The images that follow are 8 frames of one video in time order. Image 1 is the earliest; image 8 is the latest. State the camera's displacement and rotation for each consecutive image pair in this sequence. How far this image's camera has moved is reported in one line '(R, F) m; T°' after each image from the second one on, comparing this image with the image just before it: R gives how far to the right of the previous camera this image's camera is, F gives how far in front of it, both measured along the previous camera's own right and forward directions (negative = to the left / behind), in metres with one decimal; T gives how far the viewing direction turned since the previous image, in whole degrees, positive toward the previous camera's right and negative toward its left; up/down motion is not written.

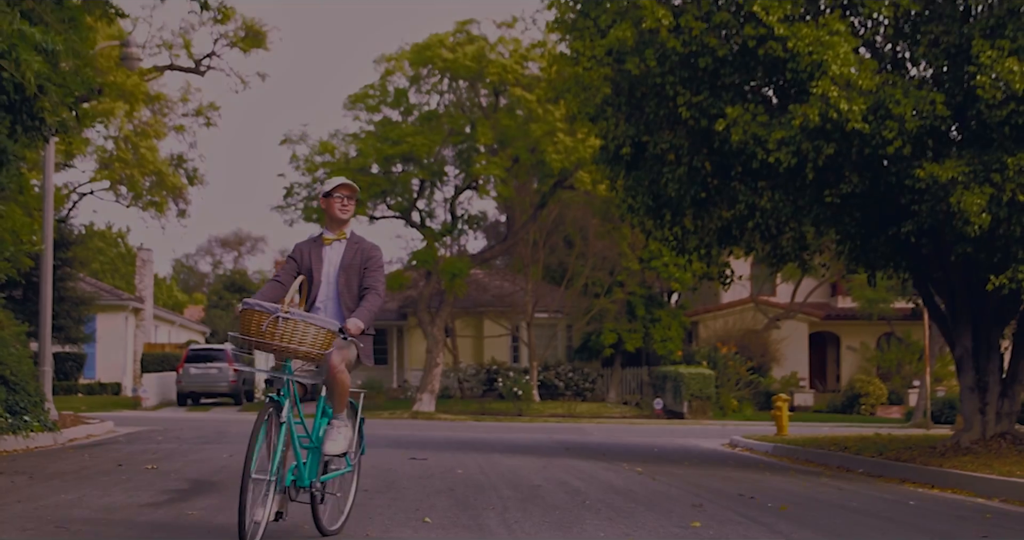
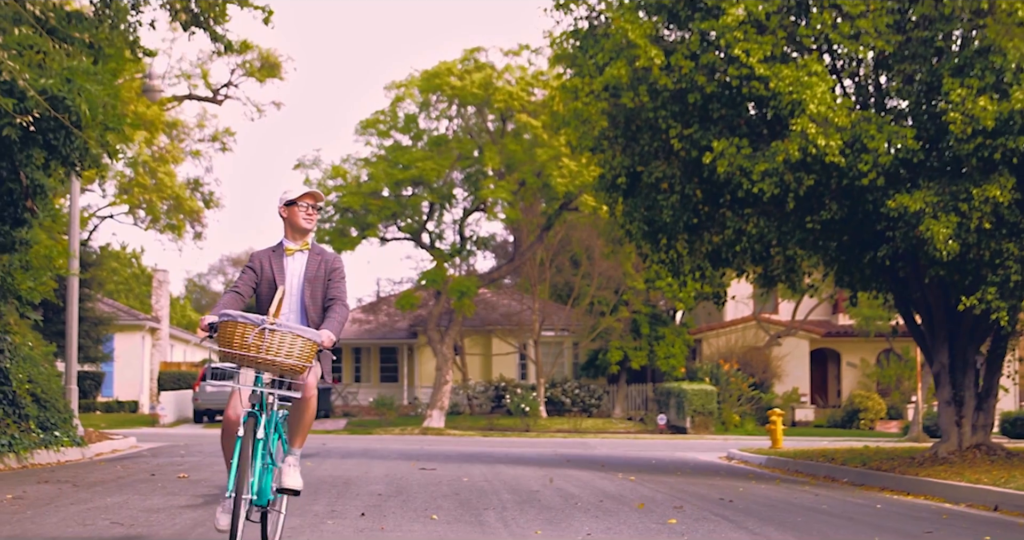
(+0.1, -1.0) m; 0°
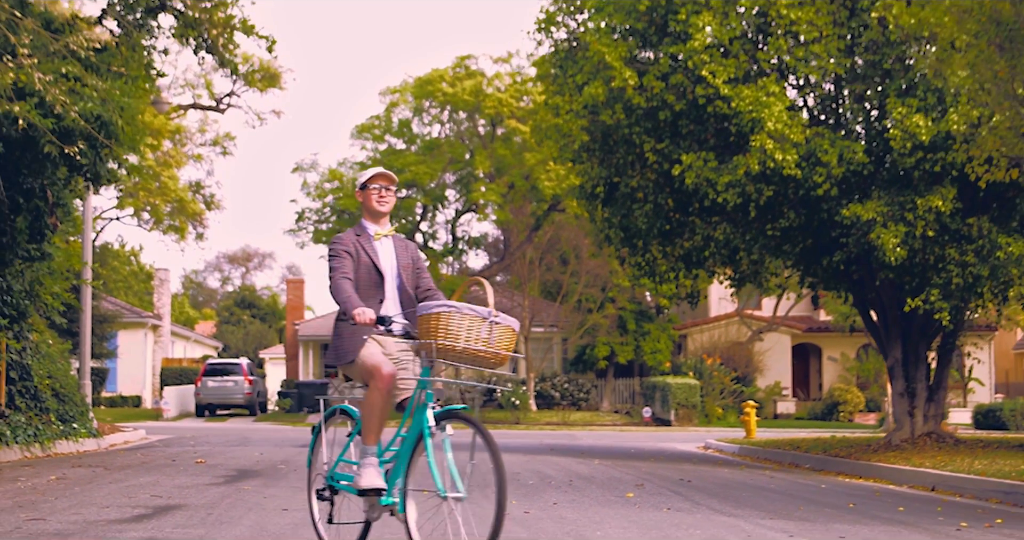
(+0.1, -1.4) m; 0°
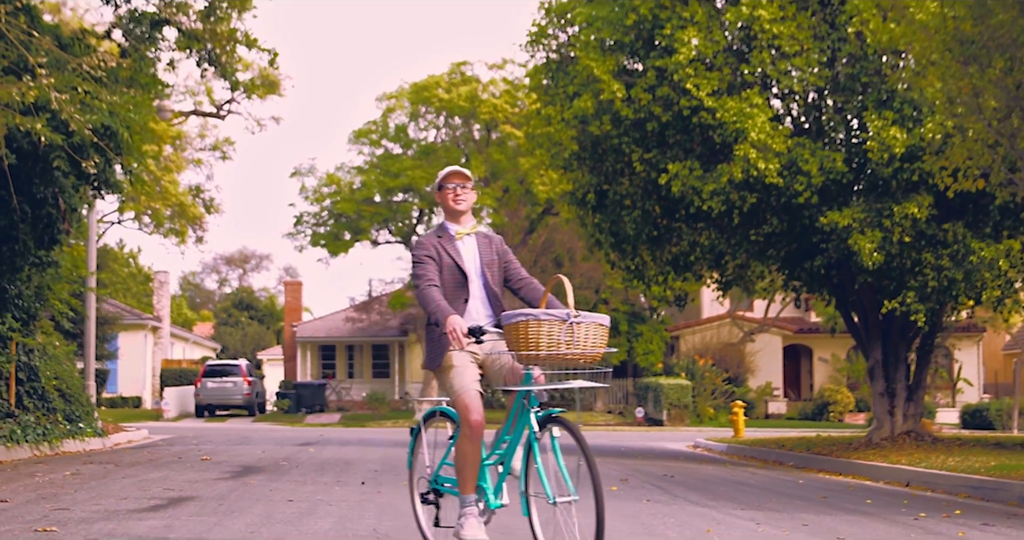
(+0.1, -0.6) m; 0°
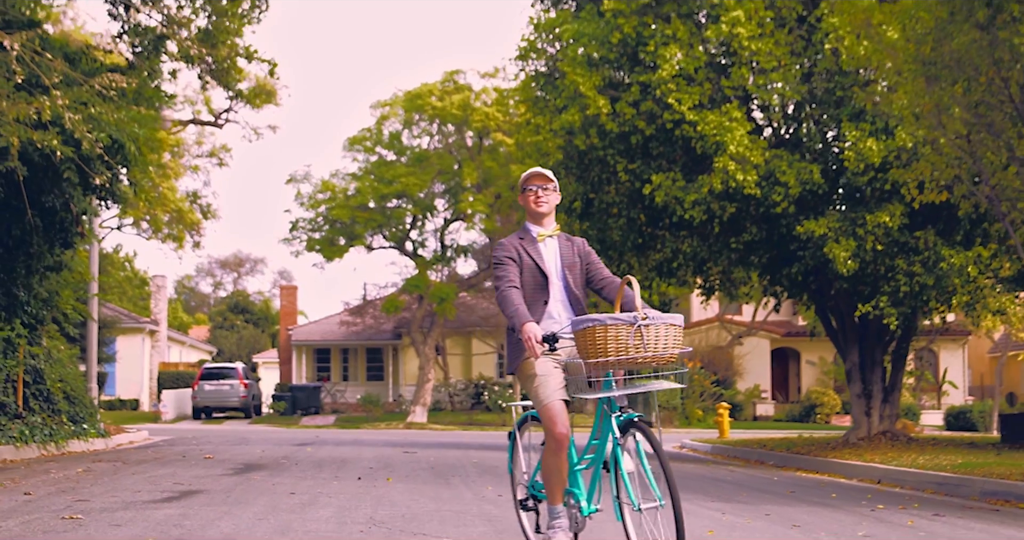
(+0.1, -0.7) m; 0°
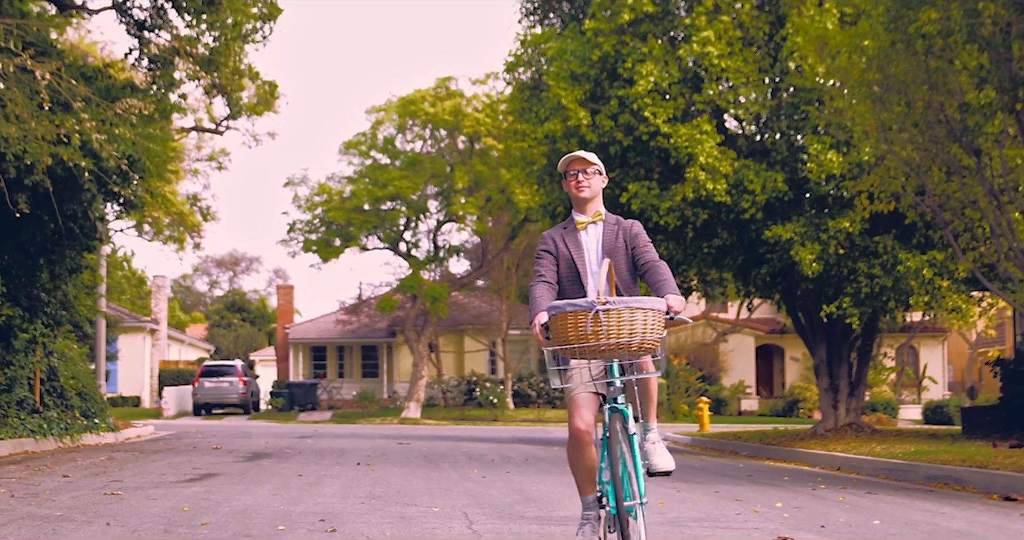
(+0.1, -1.2) m; 0°
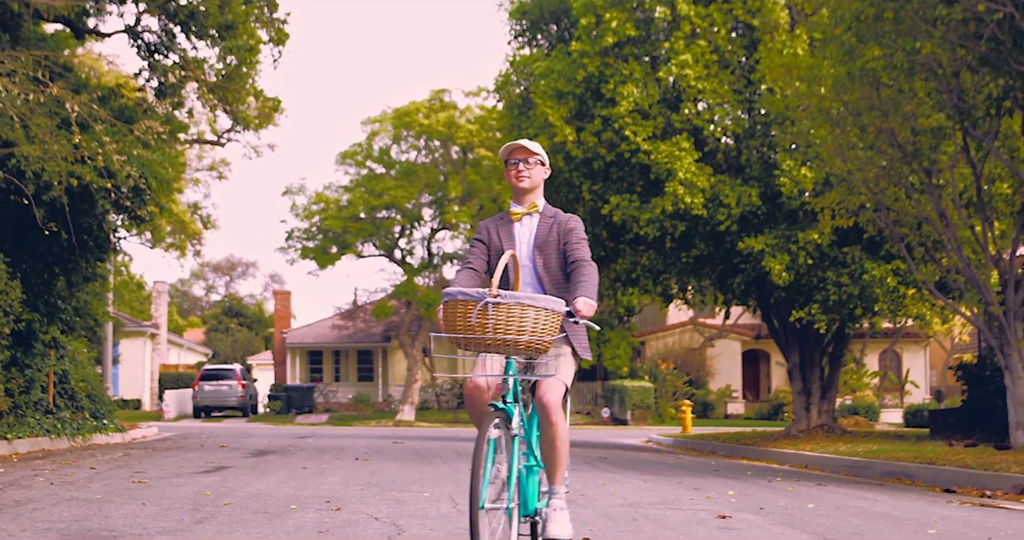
(+0.1, -1.1) m; 0°
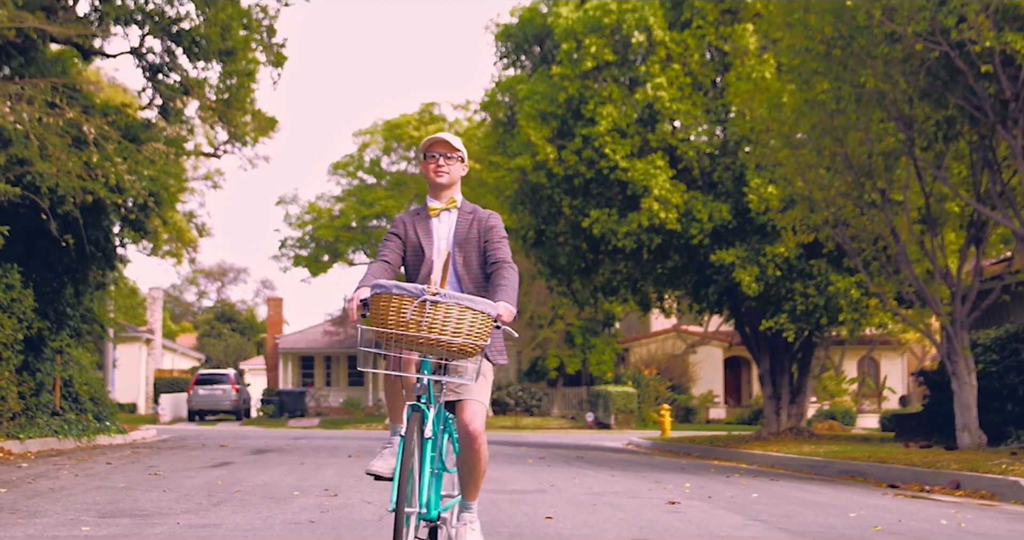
(+0.1, -1.1) m; 0°
